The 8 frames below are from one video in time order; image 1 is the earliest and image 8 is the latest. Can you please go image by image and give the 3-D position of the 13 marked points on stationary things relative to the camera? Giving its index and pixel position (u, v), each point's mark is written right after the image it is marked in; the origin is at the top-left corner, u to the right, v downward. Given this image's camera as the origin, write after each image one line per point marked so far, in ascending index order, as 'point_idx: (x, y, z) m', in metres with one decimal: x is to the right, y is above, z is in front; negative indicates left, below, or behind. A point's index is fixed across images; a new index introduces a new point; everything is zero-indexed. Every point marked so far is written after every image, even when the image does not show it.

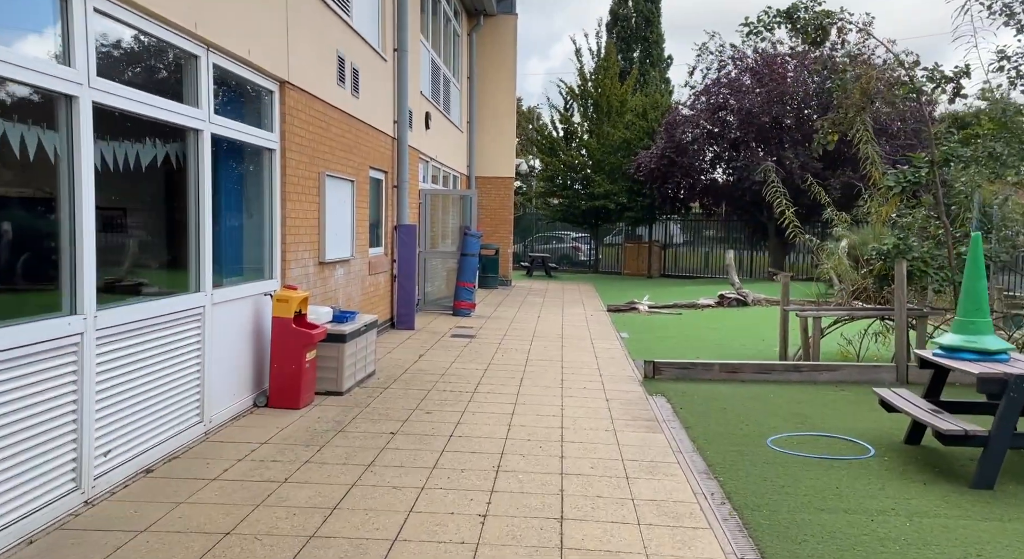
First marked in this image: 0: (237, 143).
0: (-2.1, +1.0, +6.1) m
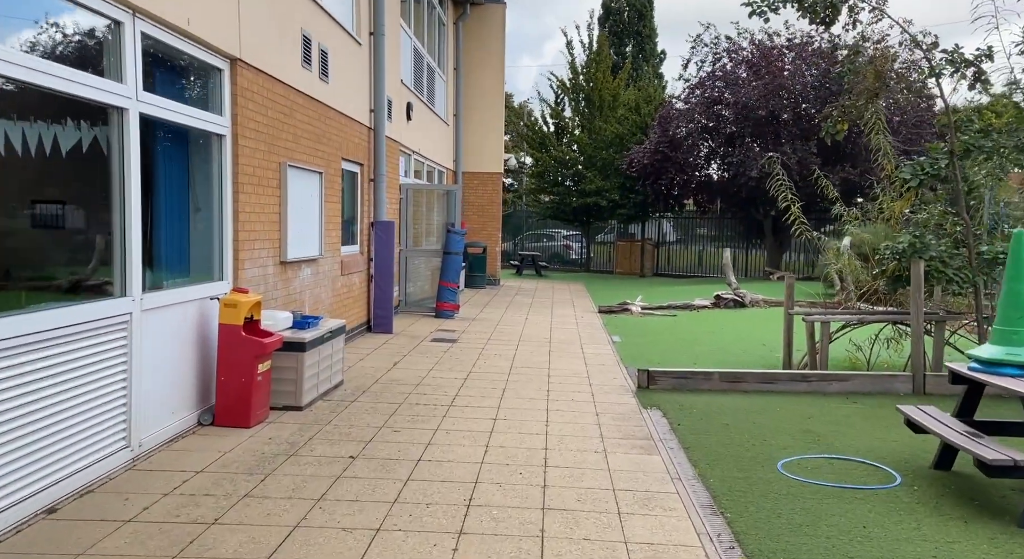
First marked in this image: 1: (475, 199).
0: (-2.3, +1.0, +5.4) m
1: (-0.9, +1.9, +19.5) m
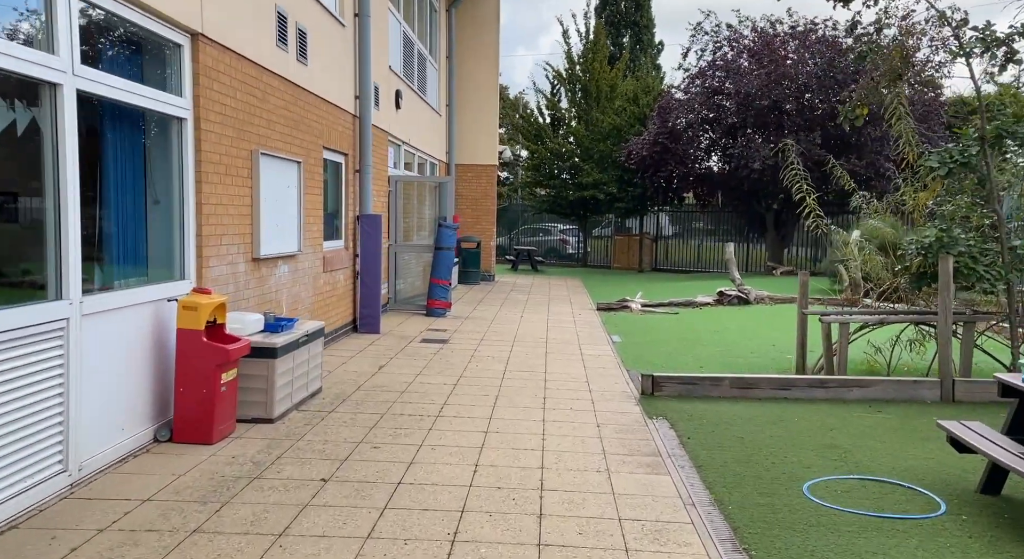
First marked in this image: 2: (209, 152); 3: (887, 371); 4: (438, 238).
0: (-2.3, +1.0, +4.8) m
1: (-1.0, +2.0, +18.9) m
2: (-2.1, +0.9, +5.6) m
3: (+3.4, -0.8, +7.4) m
4: (-1.1, +0.6, +12.0) m
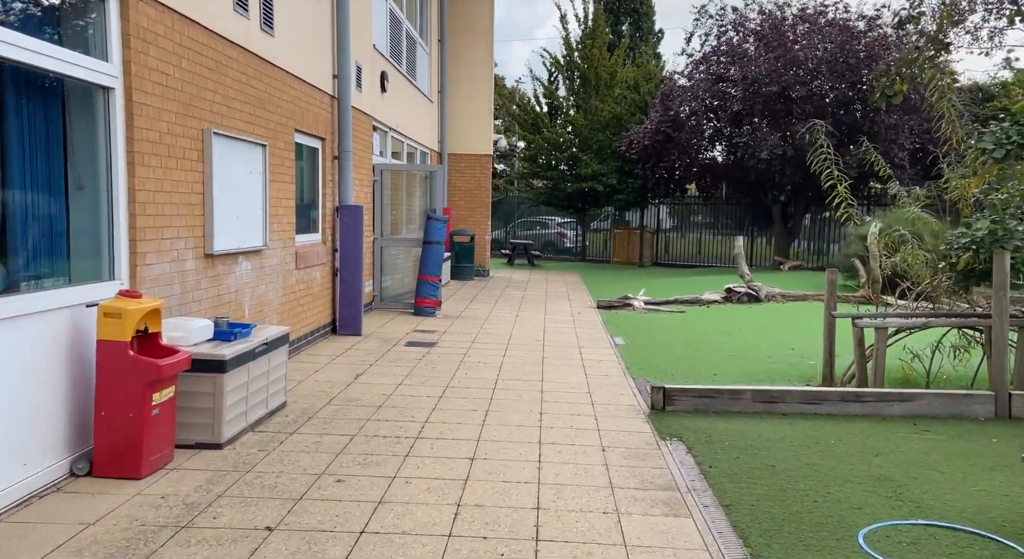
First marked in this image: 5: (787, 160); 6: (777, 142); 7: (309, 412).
0: (-2.4, +1.0, +3.9) m
1: (-1.1, +2.1, +18.1) m
2: (-2.2, +0.9, +4.8) m
3: (+3.4, -0.8, +6.6) m
4: (-1.2, +0.7, +11.2) m
5: (+6.0, +2.6, +17.7) m
6: (+5.7, +3.0, +17.5) m
7: (-1.4, -0.9, +5.6) m
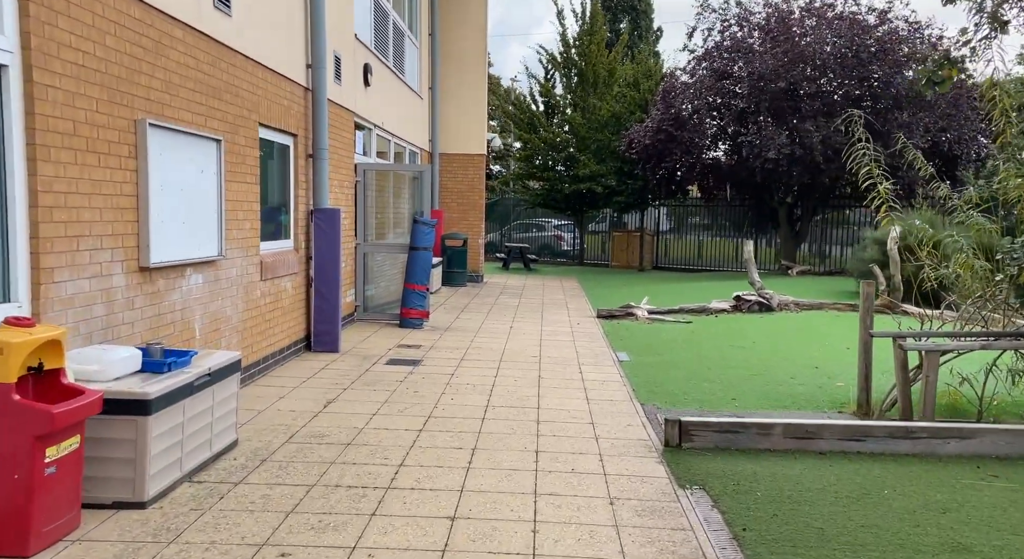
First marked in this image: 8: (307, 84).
0: (-2.4, +0.9, +3.1) m
1: (-1.2, +2.0, +17.2) m
2: (-2.2, +0.8, +3.9) m
3: (+3.3, -0.9, +5.8) m
4: (-1.3, +0.6, +10.3) m
5: (+5.9, +2.5, +16.9) m
6: (+5.6, +2.8, +16.7) m
7: (-1.5, -1.0, +4.8) m
8: (-2.0, +2.0, +8.1) m
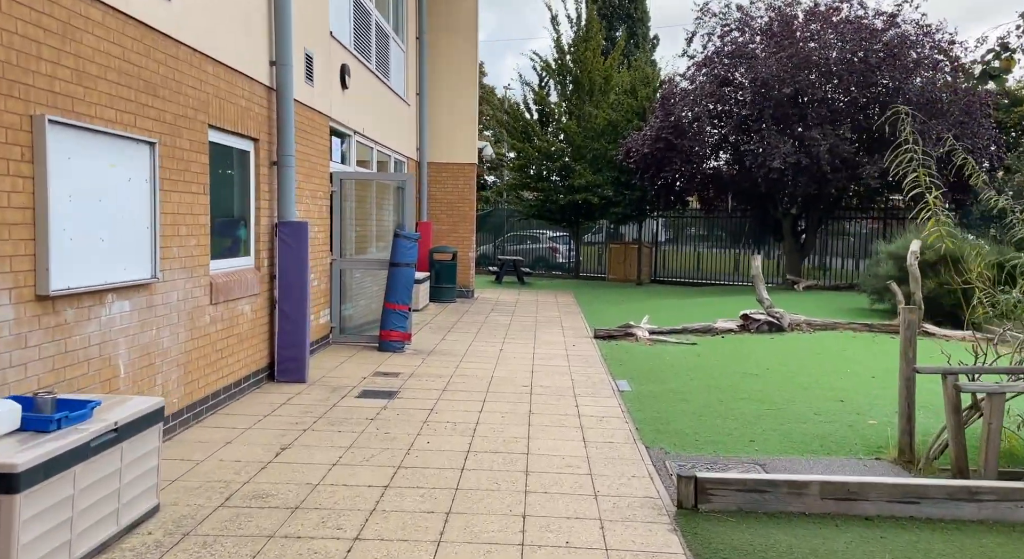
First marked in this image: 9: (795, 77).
0: (-2.5, +0.8, +2.2) m
1: (-1.4, +1.7, +16.4) m
2: (-2.3, +0.6, +3.1) m
3: (+3.2, -1.1, +4.9) m
4: (-1.4, +0.3, +9.5) m
5: (+5.7, +2.2, +16.1) m
6: (+5.5, +2.5, +15.9) m
7: (-1.6, -1.2, +3.9) m
8: (-2.2, +1.8, +7.3) m
9: (+5.6, +4.0, +16.0) m
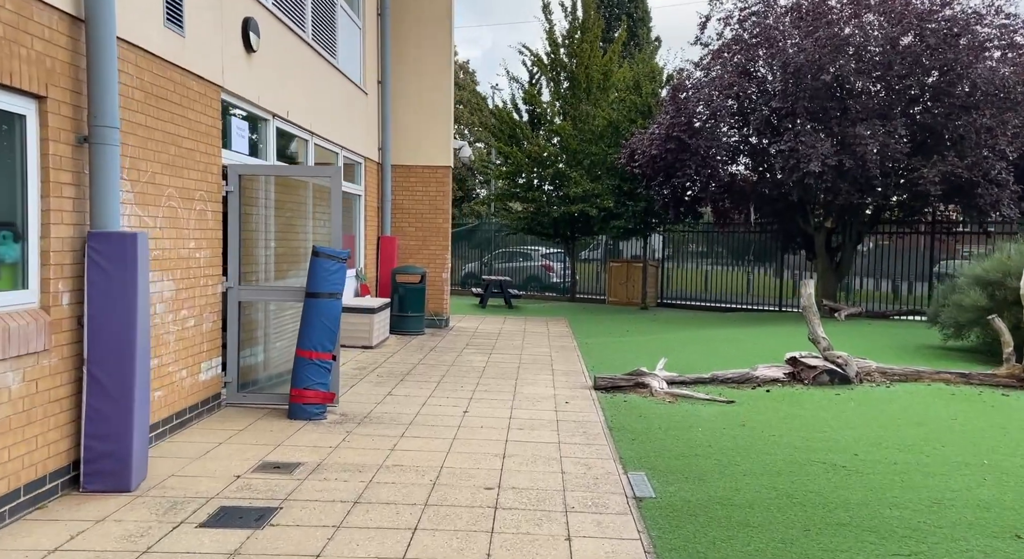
0: (-2.7, +0.6, -0.5) m
1: (-1.7, +1.3, +13.7) m
2: (-2.6, +0.5, +0.3) m
3: (+3.0, -1.3, +2.1) m
4: (-1.7, 0.0, +6.7) m
5: (+5.4, +1.8, +13.4) m
6: (+5.2, +2.1, +13.2) m
7: (-1.8, -1.4, +1.1) m
8: (-2.4, +1.5, +4.5) m
9: (+5.3, +3.6, +13.3) m
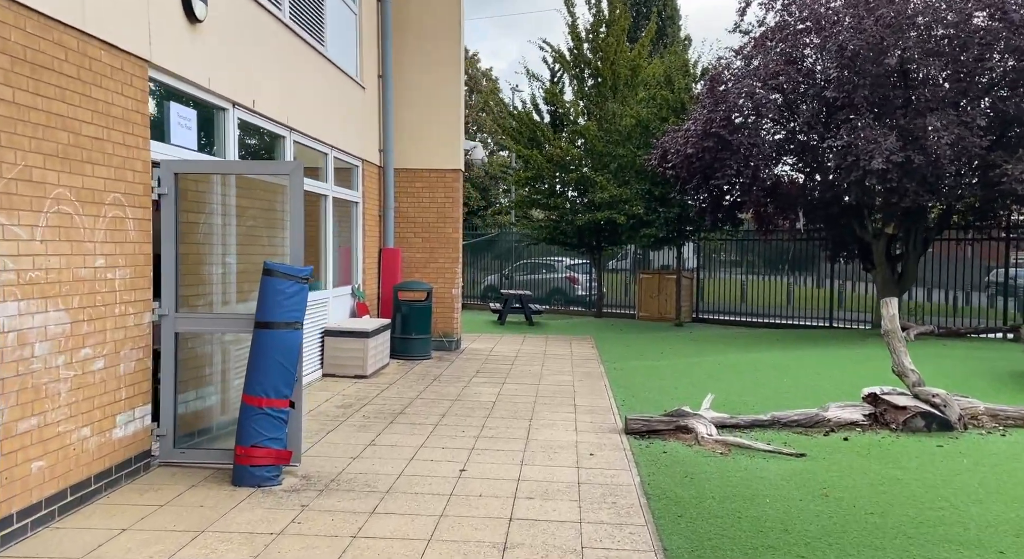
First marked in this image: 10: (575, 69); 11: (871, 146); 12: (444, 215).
0: (-2.9, +0.5, -1.9) m
1: (-1.4, +1.0, +12.2) m
2: (-2.7, +0.4, -1.1) m
3: (+2.8, -1.4, +0.5) m
4: (-1.6, -0.1, +5.3) m
5: (+5.7, +1.6, +11.7) m
6: (+5.4, +1.9, +11.5) m
7: (-2.0, -1.5, -0.4) m
8: (-2.5, +1.4, +3.1) m
9: (+5.5, +3.4, +11.7) m
10: (+1.3, +4.7, +17.7) m
11: (+5.1, +1.9, +11.7) m
12: (-1.0, +1.0, +12.2) m
